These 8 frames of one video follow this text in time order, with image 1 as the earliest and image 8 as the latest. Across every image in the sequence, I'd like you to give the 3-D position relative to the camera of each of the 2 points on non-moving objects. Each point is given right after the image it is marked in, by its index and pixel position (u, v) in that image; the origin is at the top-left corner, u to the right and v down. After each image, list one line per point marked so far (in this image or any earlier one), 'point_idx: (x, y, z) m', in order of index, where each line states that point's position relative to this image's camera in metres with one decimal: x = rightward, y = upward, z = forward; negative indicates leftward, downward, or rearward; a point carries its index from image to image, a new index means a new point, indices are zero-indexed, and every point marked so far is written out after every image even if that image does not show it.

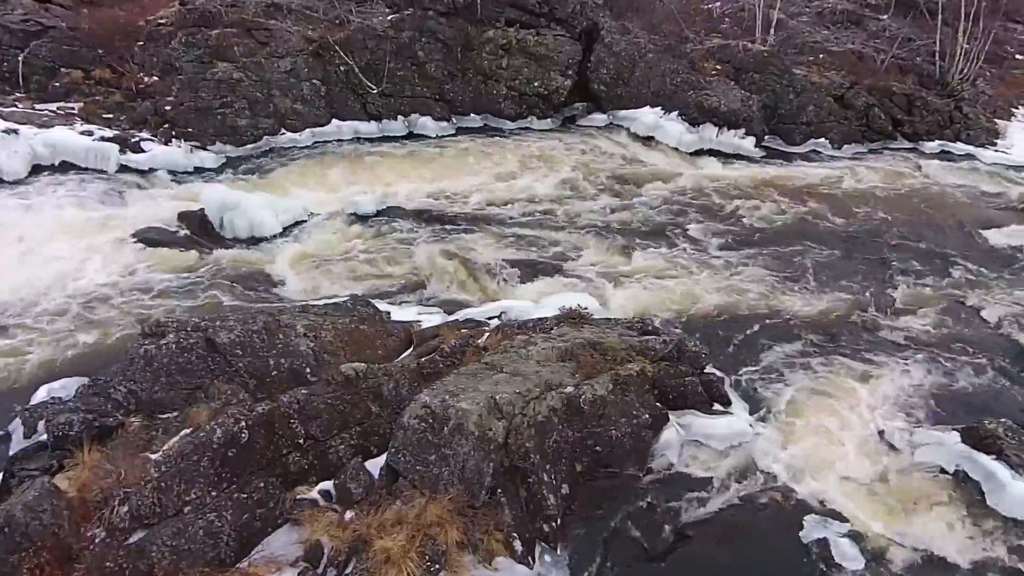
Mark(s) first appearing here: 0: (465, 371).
0: (-1.0, -1.7, +7.8) m
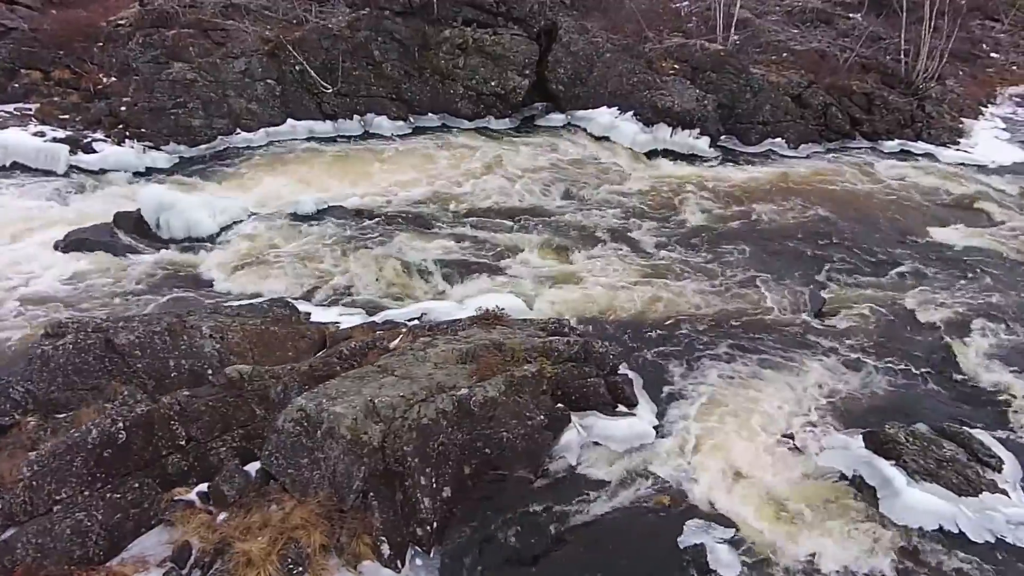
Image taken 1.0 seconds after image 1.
0: (-3.3, -1.8, +7.7) m
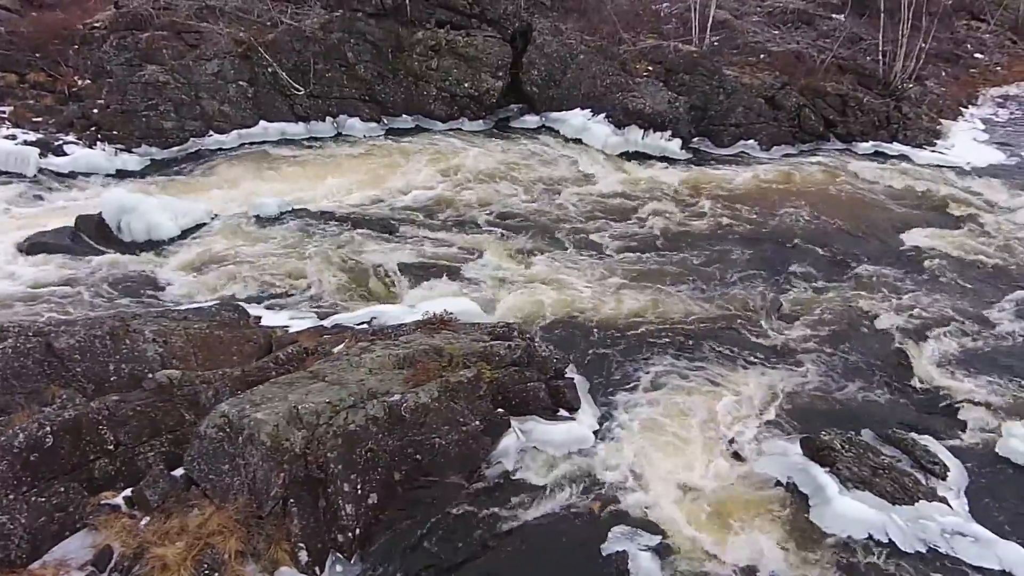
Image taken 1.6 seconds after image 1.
0: (-4.6, -1.9, +7.7) m
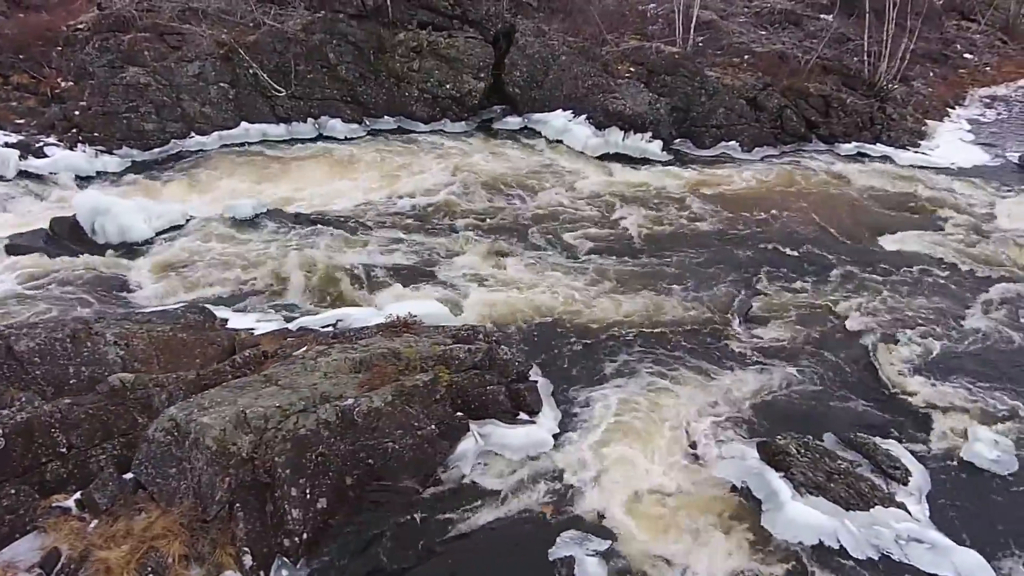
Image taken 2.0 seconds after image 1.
0: (-5.6, -1.9, +7.7) m
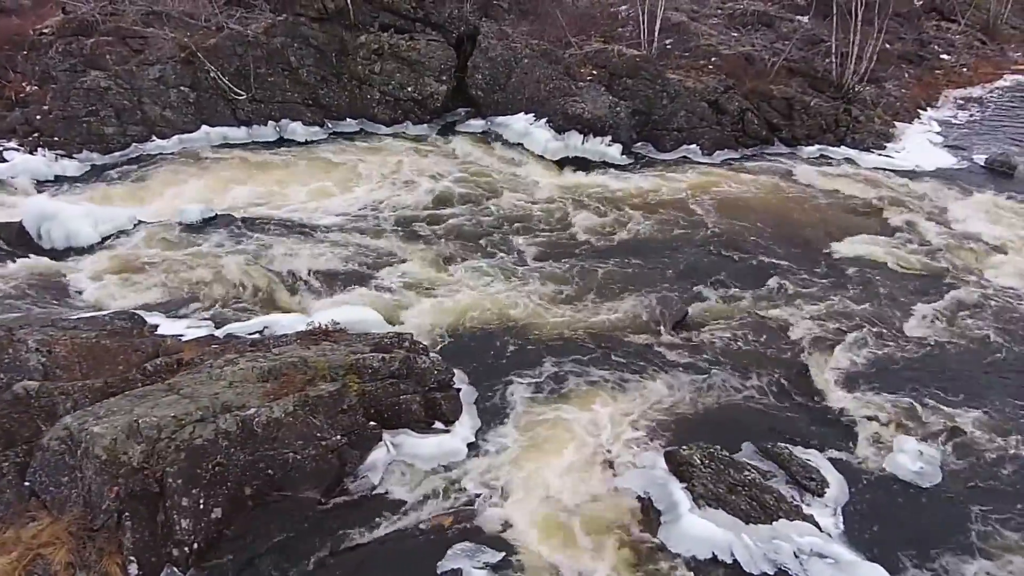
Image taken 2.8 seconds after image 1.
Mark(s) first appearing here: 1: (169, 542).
0: (-7.5, -2.1, +7.7) m
1: (-6.1, -4.6, +6.8) m
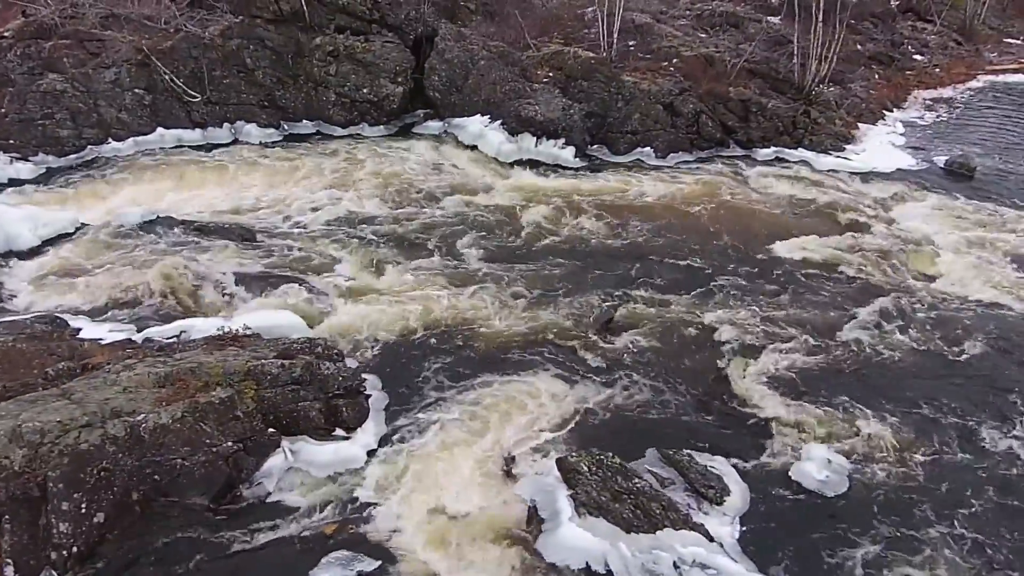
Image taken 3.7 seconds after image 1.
0: (-9.8, -2.2, +7.7) m
1: (-8.3, -4.7, +6.8) m
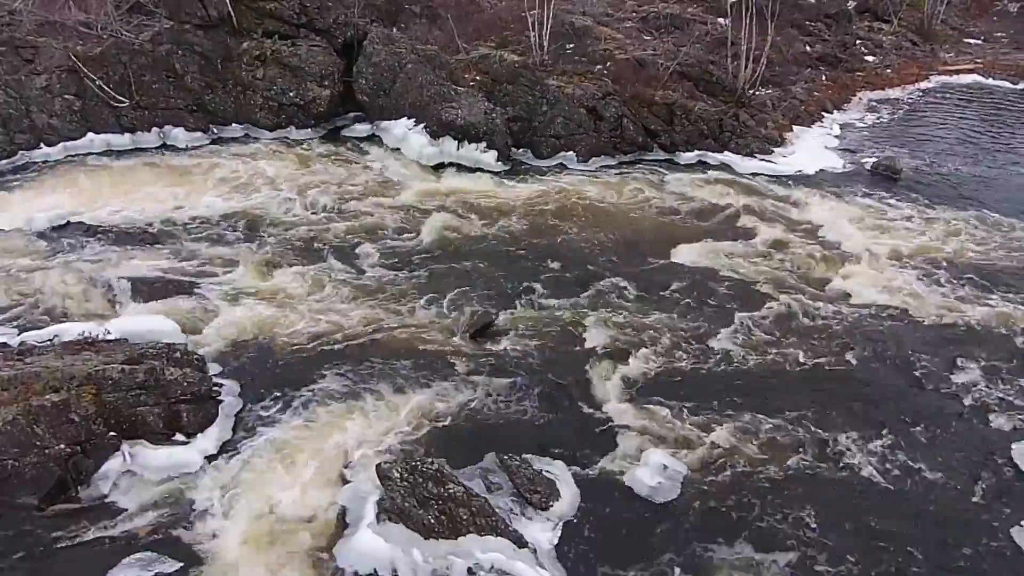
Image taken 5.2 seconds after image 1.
0: (-13.5, -2.4, +8.0) m
1: (-12.1, -4.8, +7.1) m
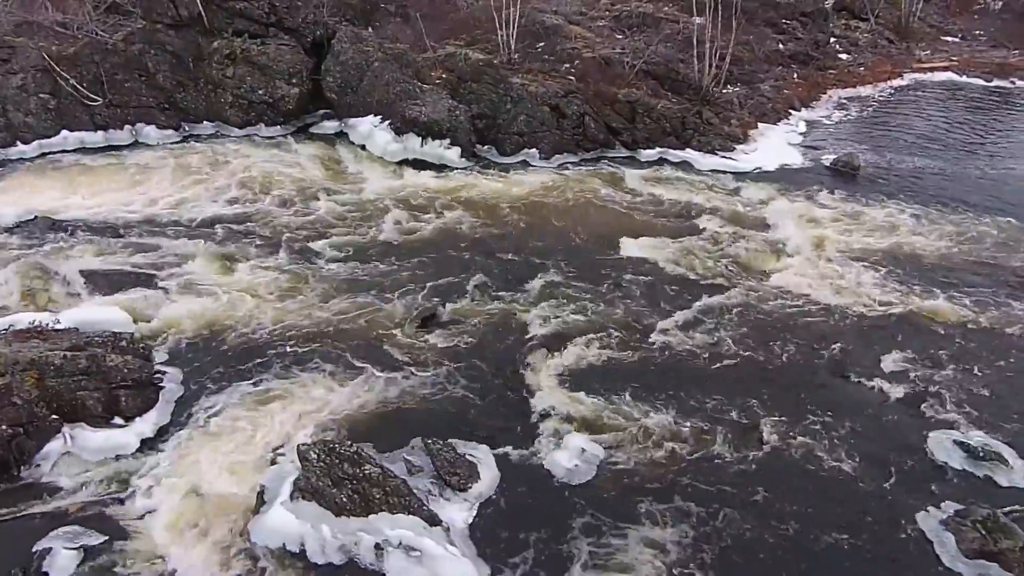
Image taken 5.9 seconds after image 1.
0: (-15.3, -2.1, +8.4) m
1: (-13.9, -4.6, +7.6) m
